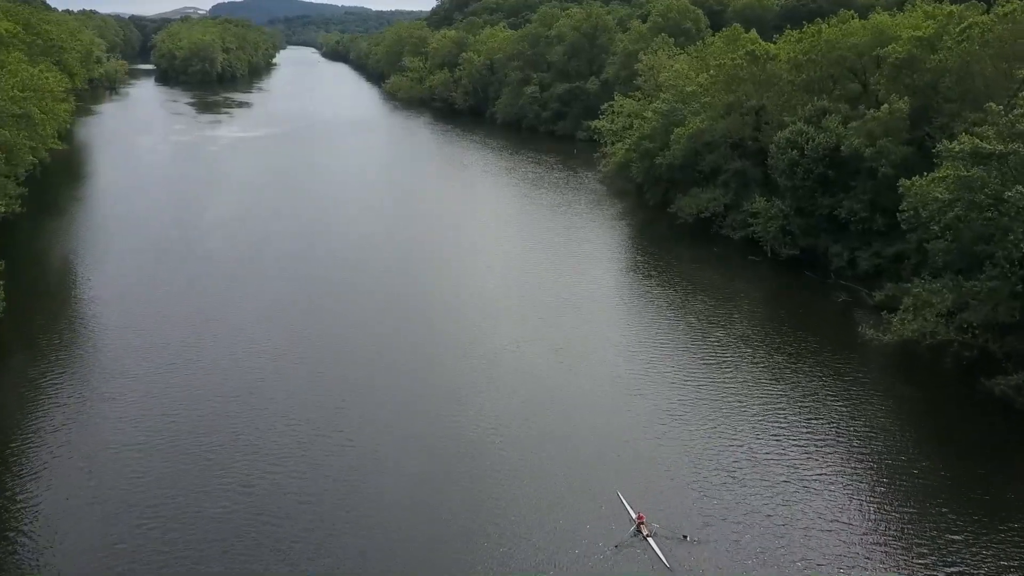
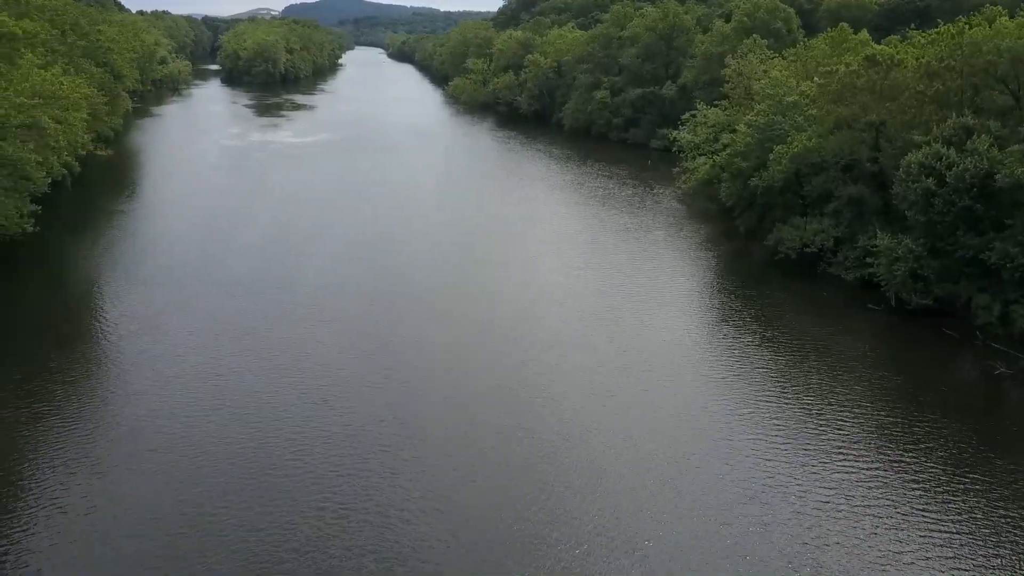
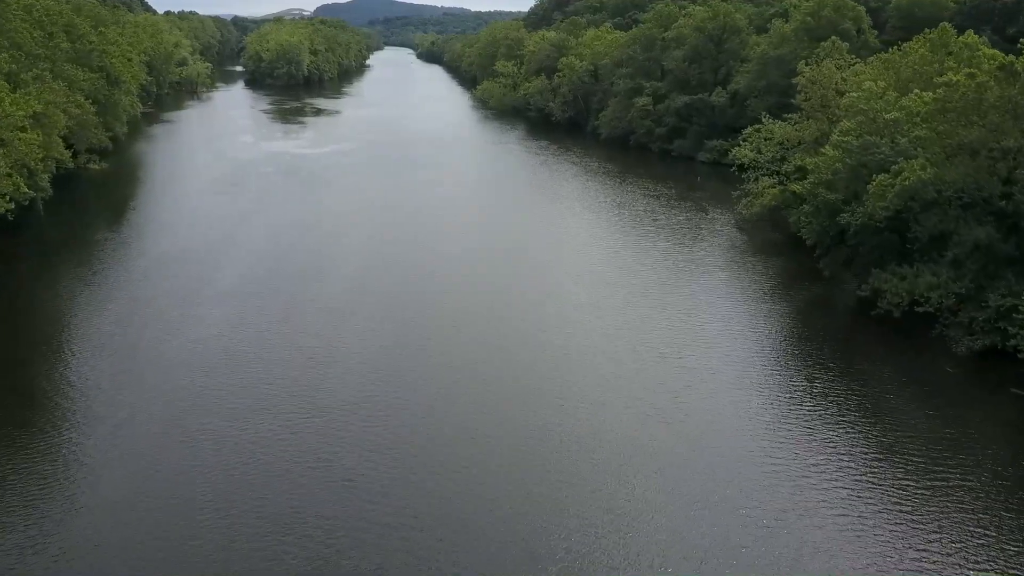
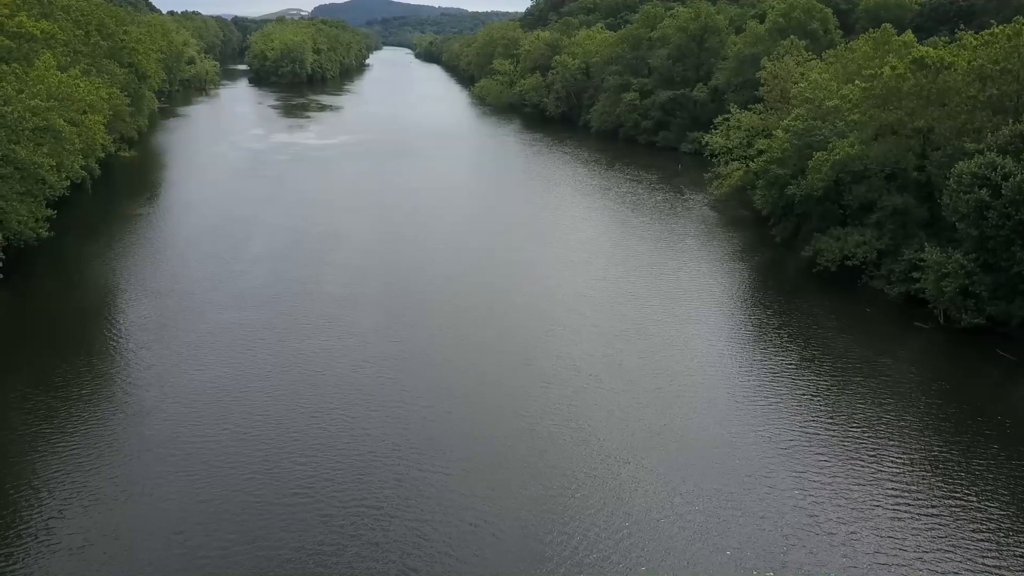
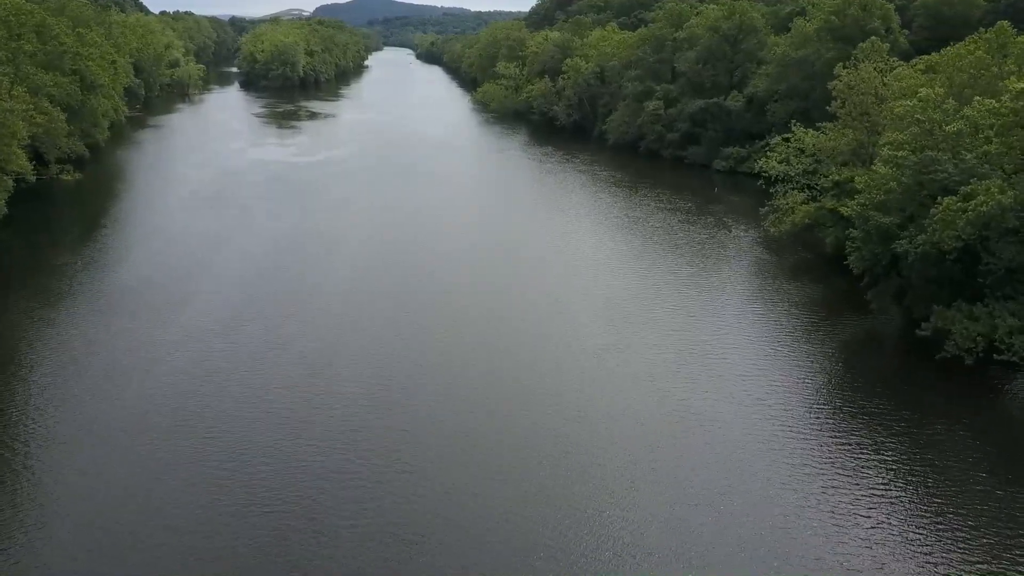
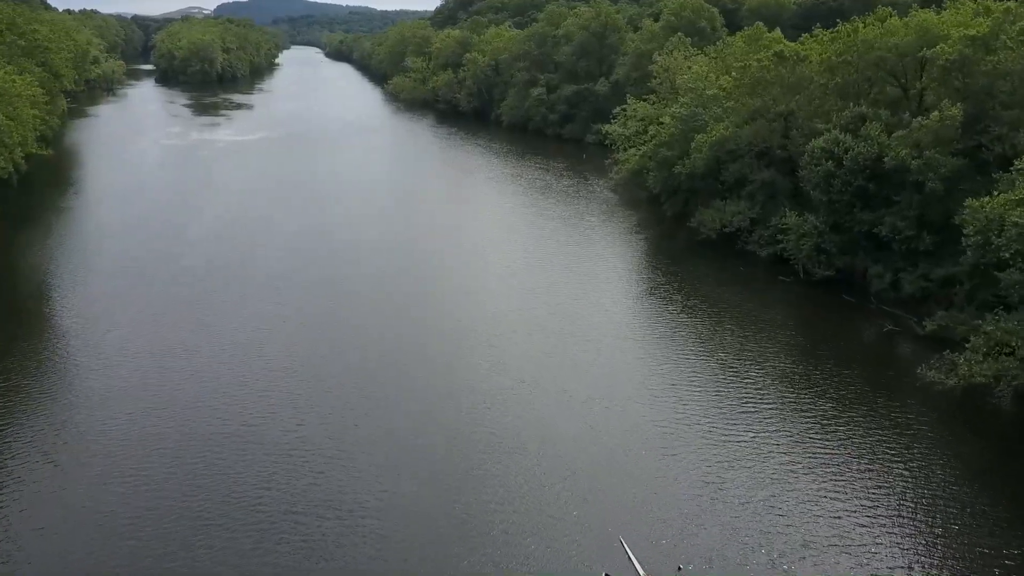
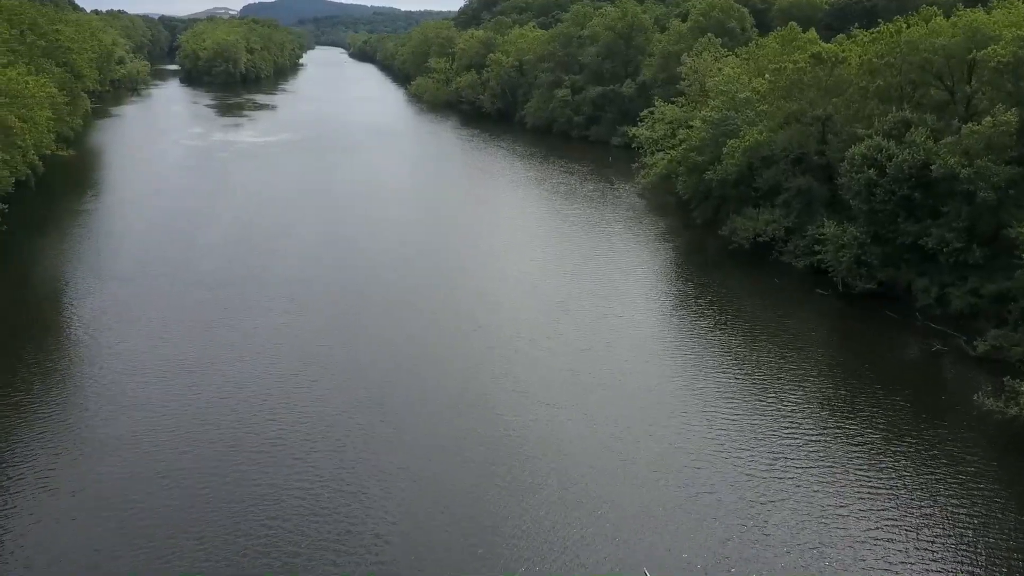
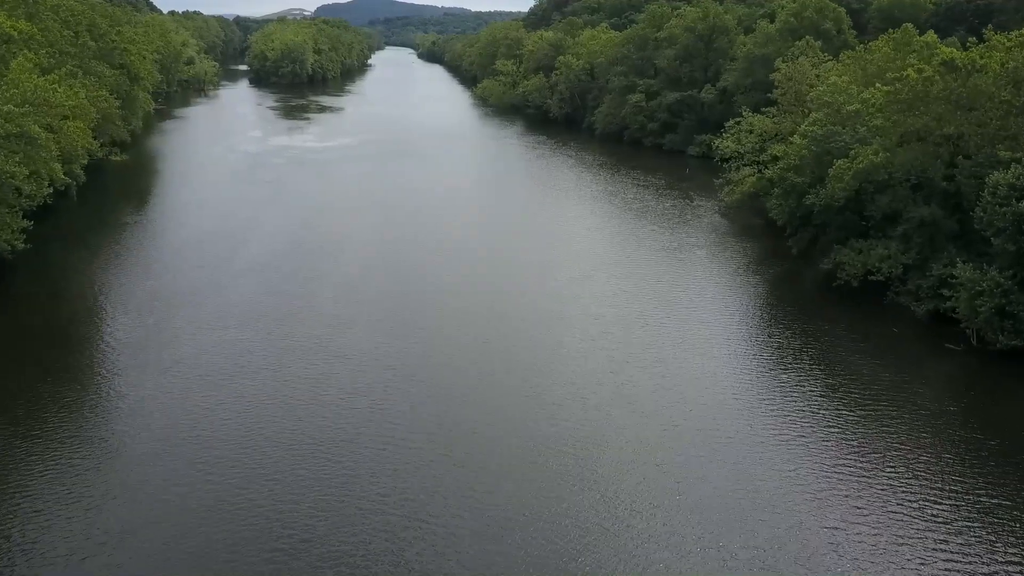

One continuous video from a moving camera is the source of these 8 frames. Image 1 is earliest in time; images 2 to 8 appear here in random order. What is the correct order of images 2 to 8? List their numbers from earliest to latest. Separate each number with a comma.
6, 7, 2, 4, 8, 3, 5
